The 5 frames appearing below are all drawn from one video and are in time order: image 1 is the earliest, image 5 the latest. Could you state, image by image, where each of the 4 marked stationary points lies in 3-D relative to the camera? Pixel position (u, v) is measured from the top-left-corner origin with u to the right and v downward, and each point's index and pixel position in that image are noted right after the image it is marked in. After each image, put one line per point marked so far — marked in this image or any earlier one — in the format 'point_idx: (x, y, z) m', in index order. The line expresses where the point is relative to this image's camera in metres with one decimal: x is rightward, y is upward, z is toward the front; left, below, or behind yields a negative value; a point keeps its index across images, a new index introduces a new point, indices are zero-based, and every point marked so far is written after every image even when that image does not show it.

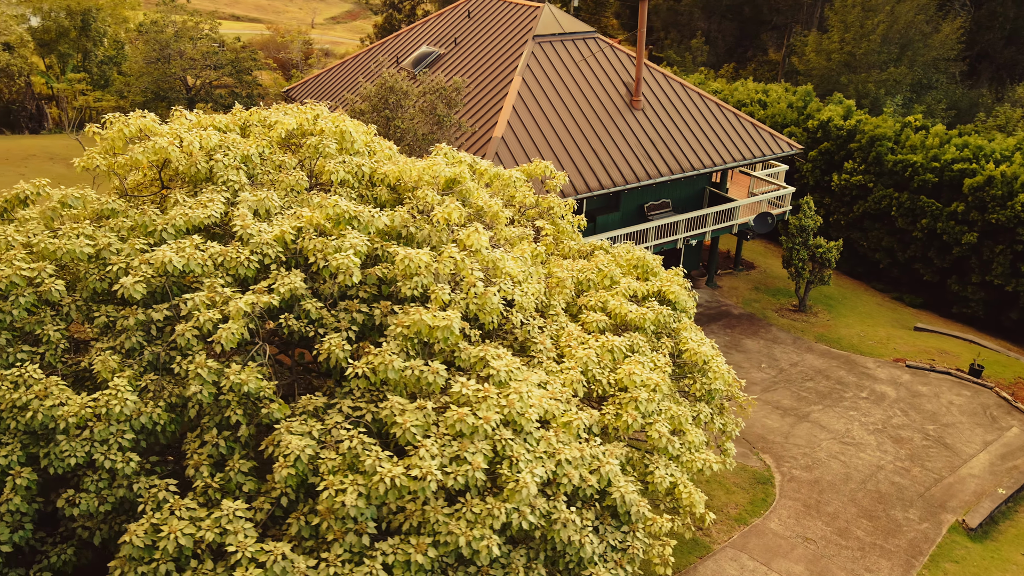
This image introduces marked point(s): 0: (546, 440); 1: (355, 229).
0: (+0.4, -1.8, +8.5) m
1: (-2.2, +0.8, +10.0) m
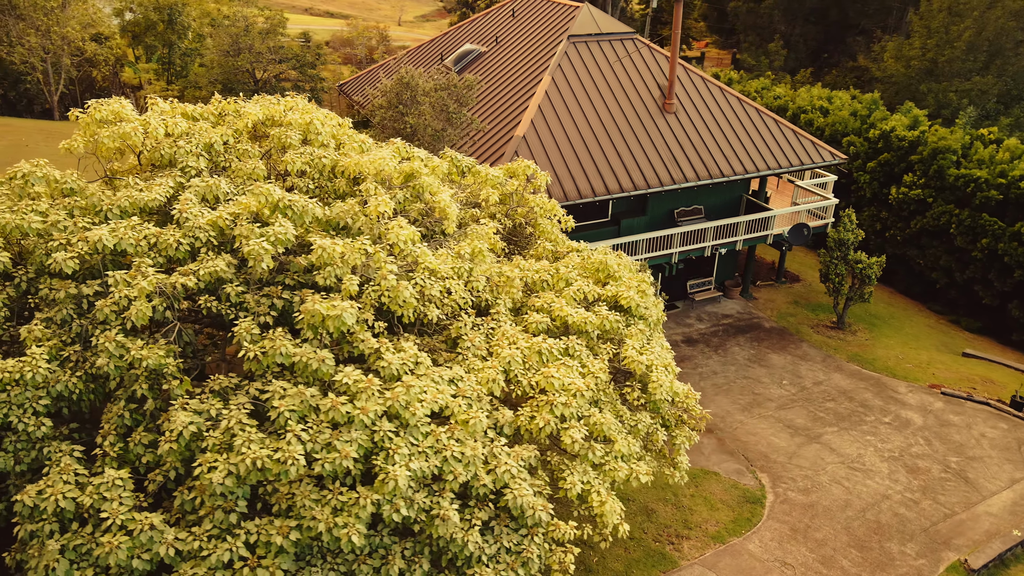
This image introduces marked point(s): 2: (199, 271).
0: (-0.9, -1.7, +8.5) m
1: (-3.1, +1.0, +10.3) m
2: (-3.9, +0.2, +9.3) m
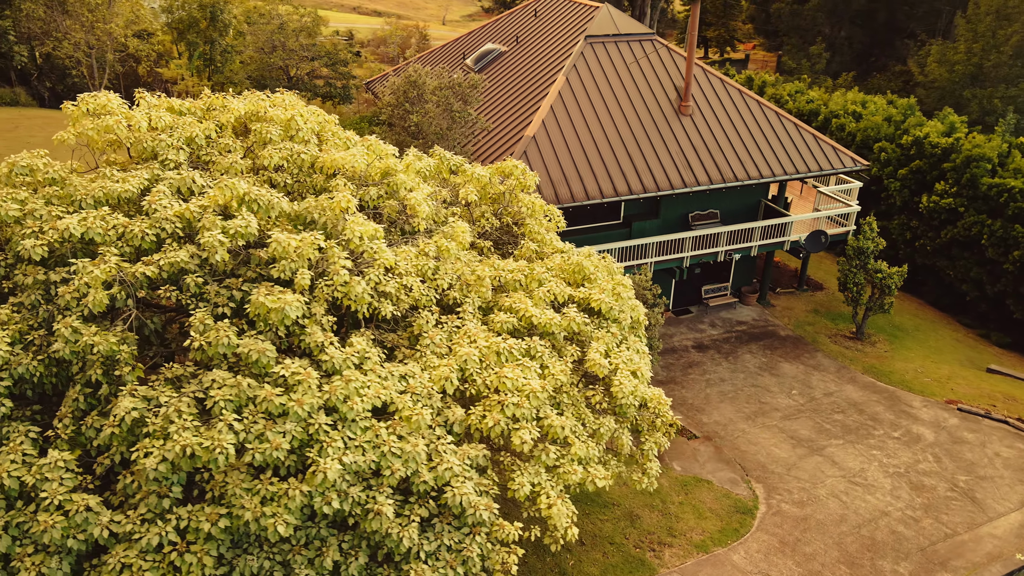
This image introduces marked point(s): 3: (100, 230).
0: (-1.6, -1.7, +8.6) m
1: (-3.7, +1.1, +10.5) m
2: (-4.5, +0.4, +9.5) m
3: (-5.5, +0.8, +9.8) m
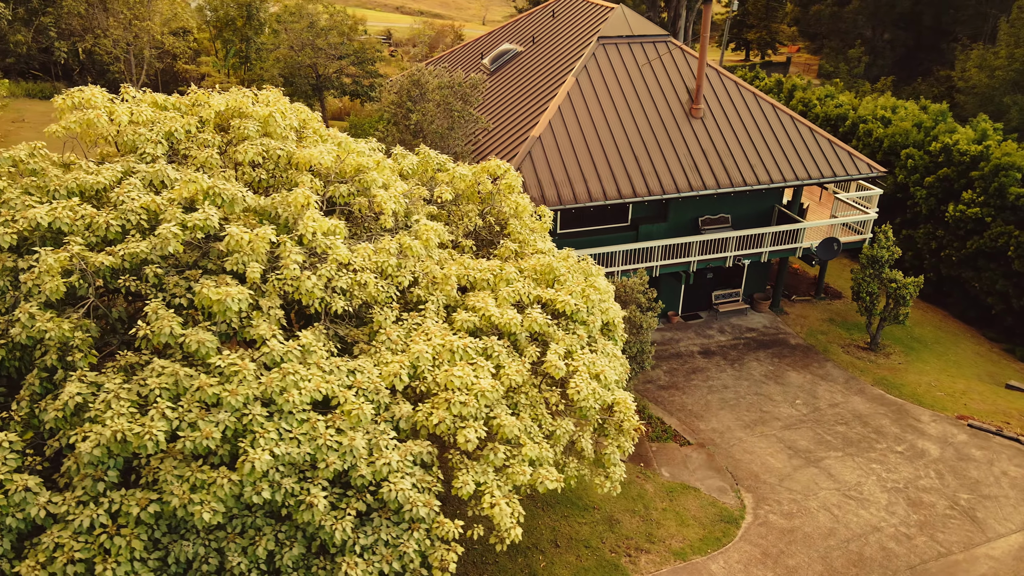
0: (-2.4, -1.6, +8.7) m
1: (-4.3, +1.2, +10.7) m
2: (-5.2, +0.5, +9.7) m
3: (-6.1, +0.9, +10.1) m
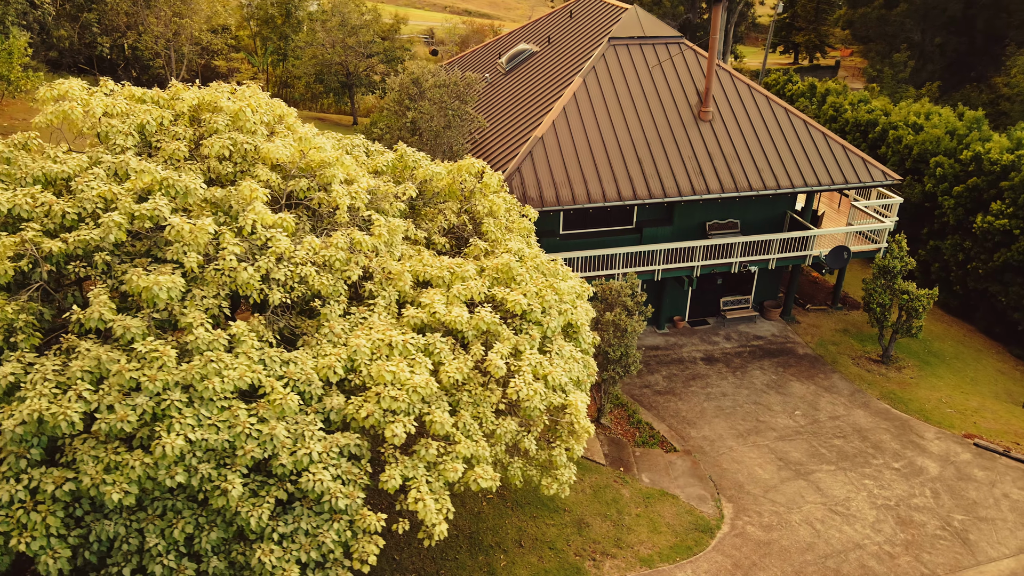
0: (-3.4, -1.5, +8.9) m
1: (-5.1, +1.4, +11.0) m
2: (-6.1, +0.7, +10.1) m
3: (-7.0, +1.2, +10.5) m
